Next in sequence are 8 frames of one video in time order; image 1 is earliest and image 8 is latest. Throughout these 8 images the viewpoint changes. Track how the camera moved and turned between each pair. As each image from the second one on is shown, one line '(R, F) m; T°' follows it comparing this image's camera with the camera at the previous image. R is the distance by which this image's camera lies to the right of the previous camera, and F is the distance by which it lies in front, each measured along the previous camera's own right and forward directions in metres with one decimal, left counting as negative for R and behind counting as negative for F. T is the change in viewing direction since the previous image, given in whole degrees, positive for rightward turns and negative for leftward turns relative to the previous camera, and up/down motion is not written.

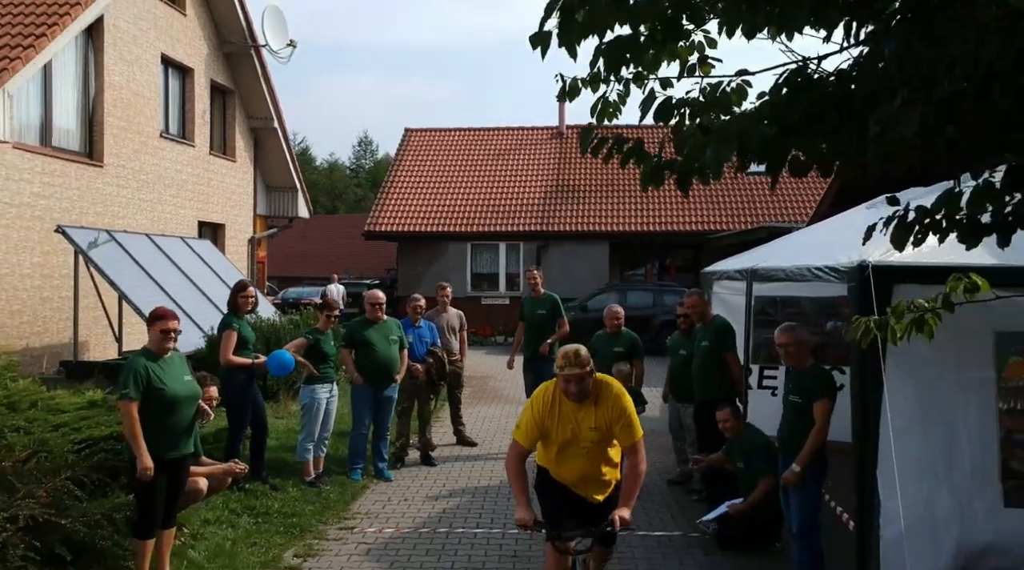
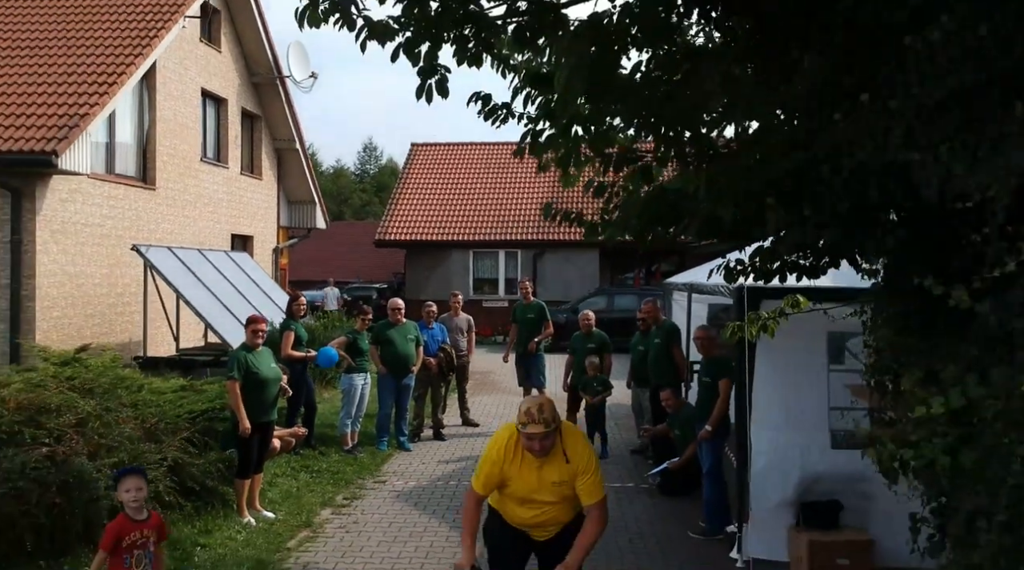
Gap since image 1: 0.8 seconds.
(+0.1, -2.4) m; 0°
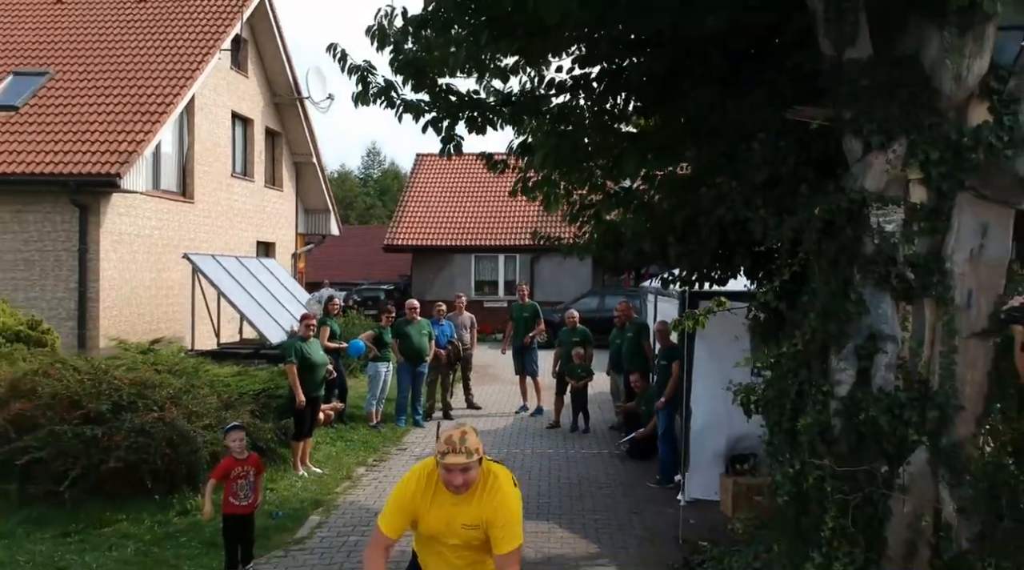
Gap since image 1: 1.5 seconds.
(0.0, -2.3) m; 0°
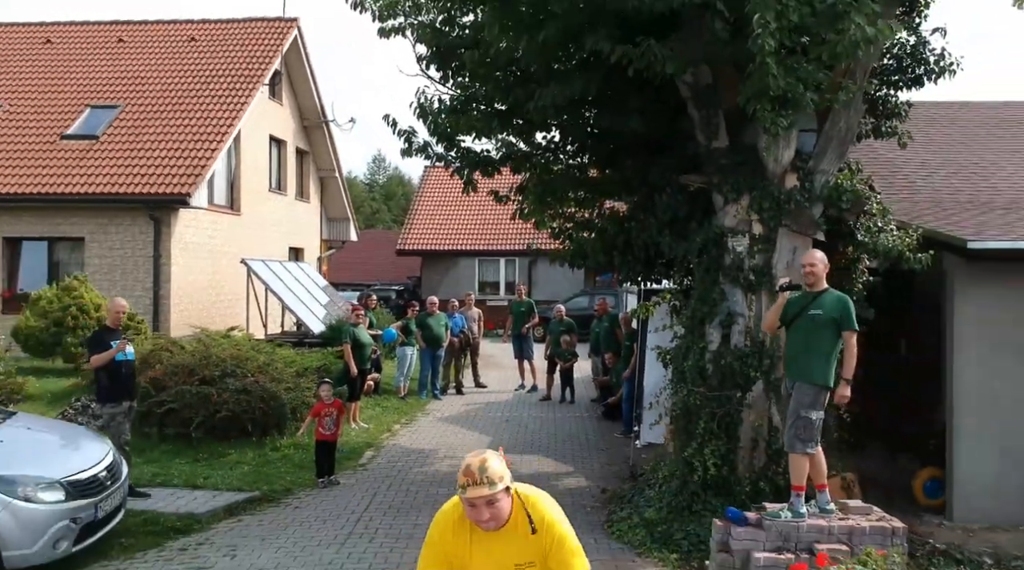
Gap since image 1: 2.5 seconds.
(0.0, -3.4) m; 0°
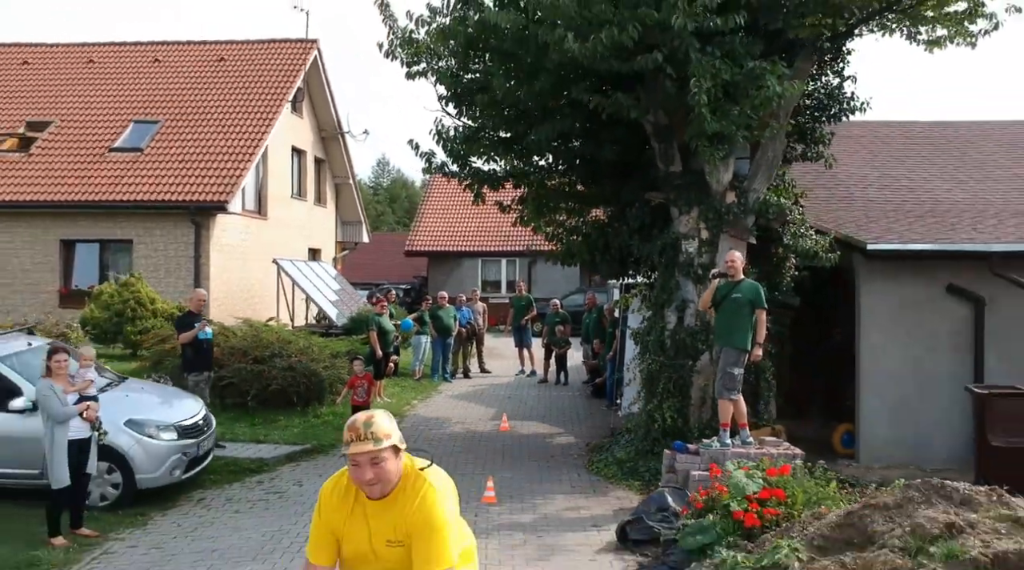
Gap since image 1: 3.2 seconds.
(0.0, -2.5) m; 0°
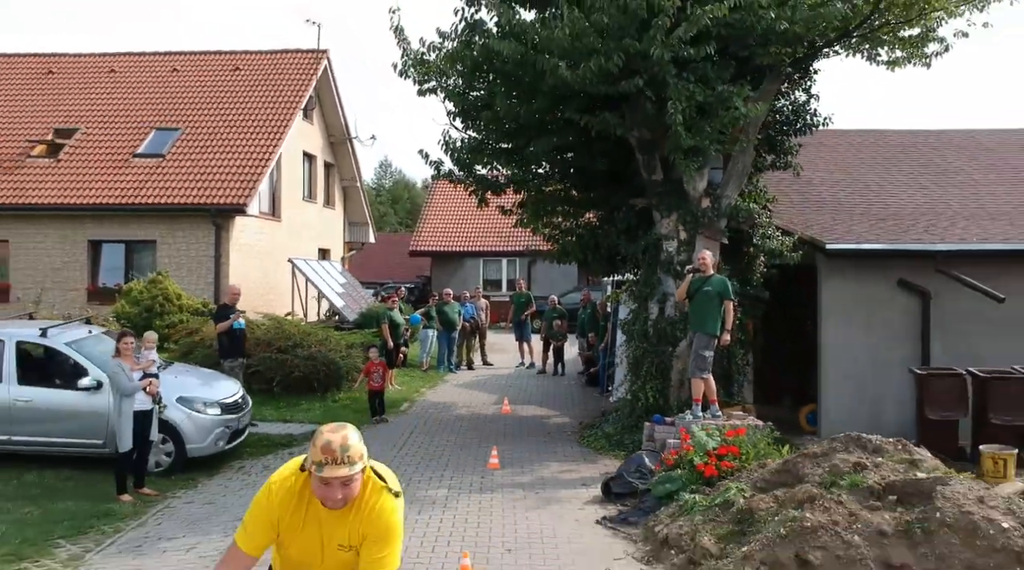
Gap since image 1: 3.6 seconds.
(0.0, -1.5) m; 0°
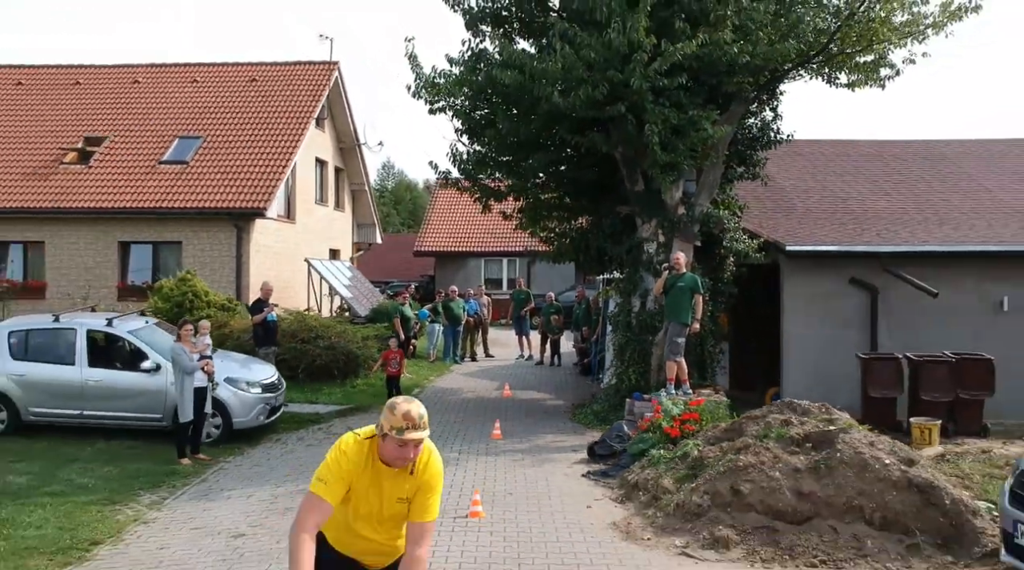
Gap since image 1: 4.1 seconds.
(0.0, -1.8) m; 0°
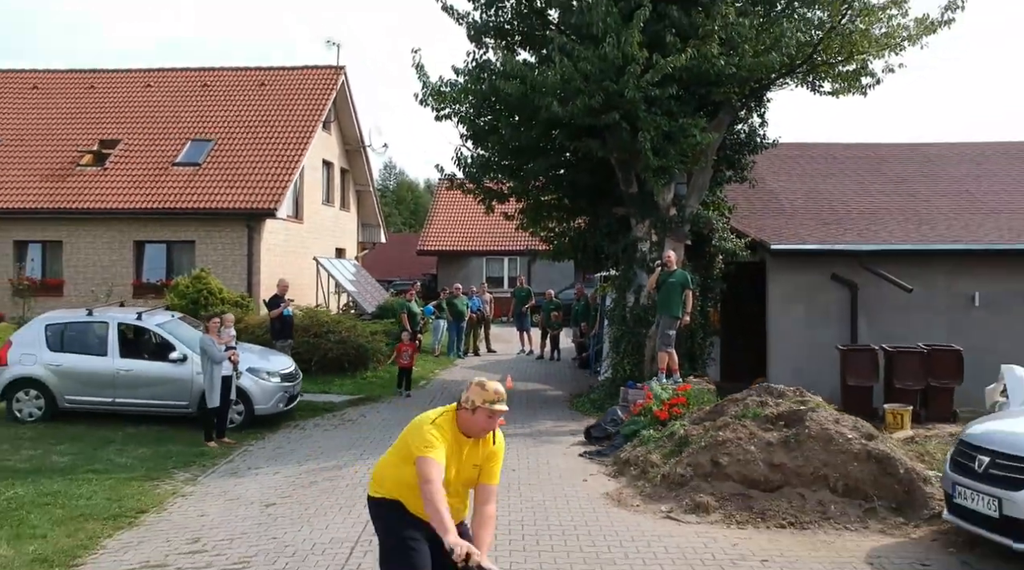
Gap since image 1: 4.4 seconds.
(0.0, -1.0) m; 0°
